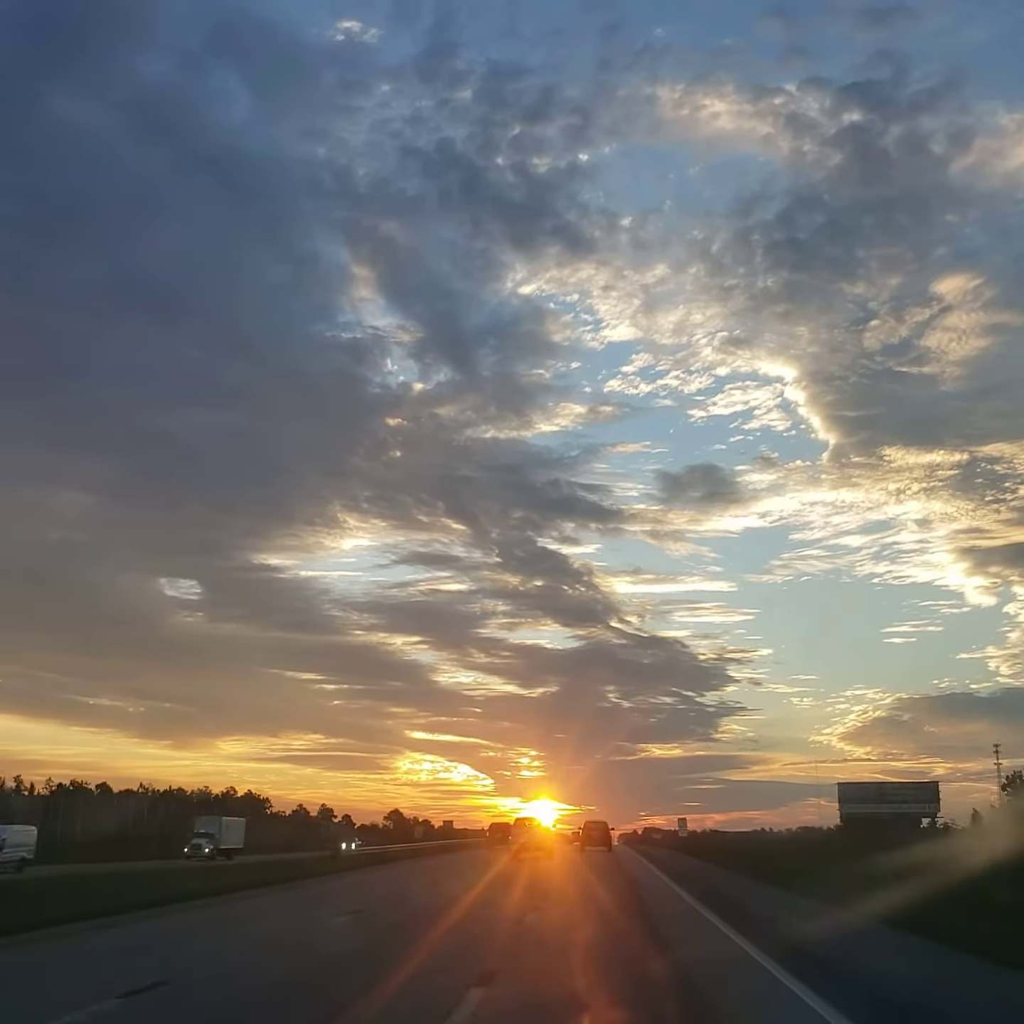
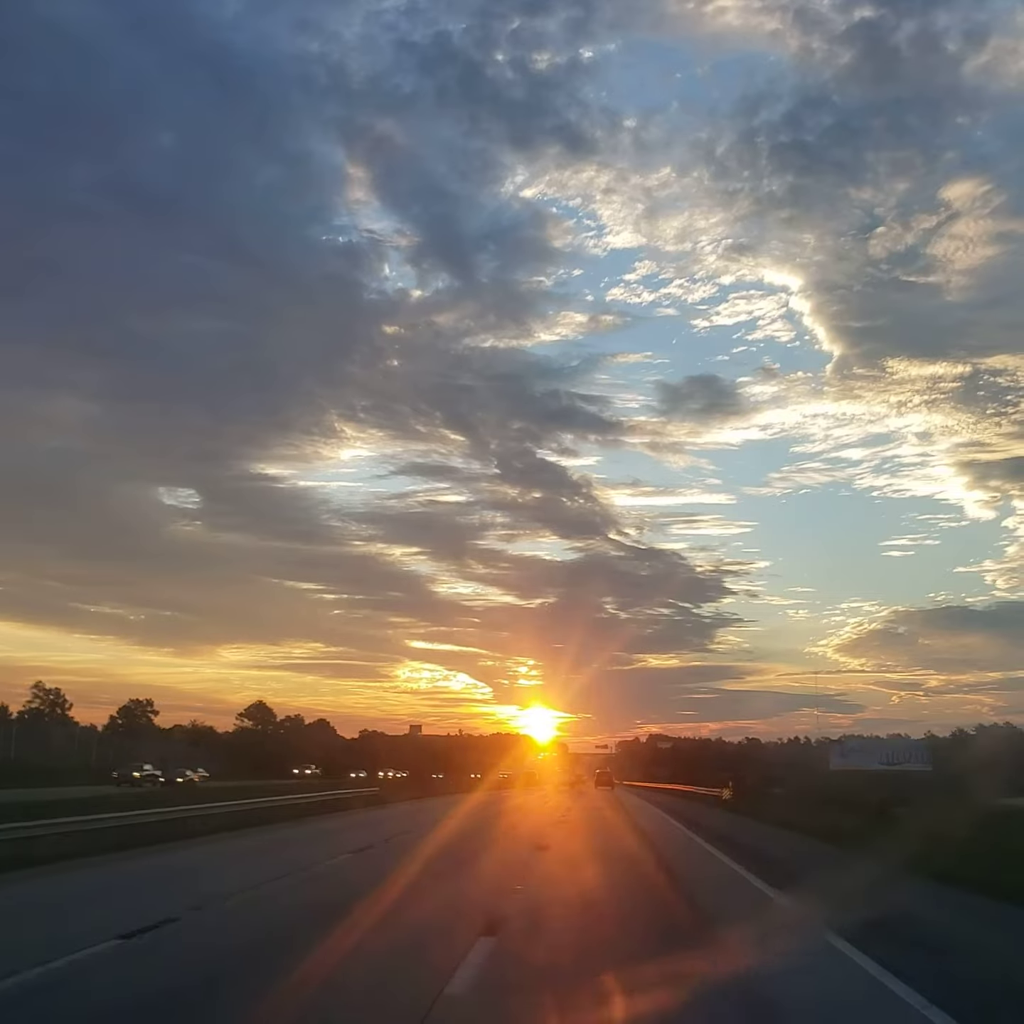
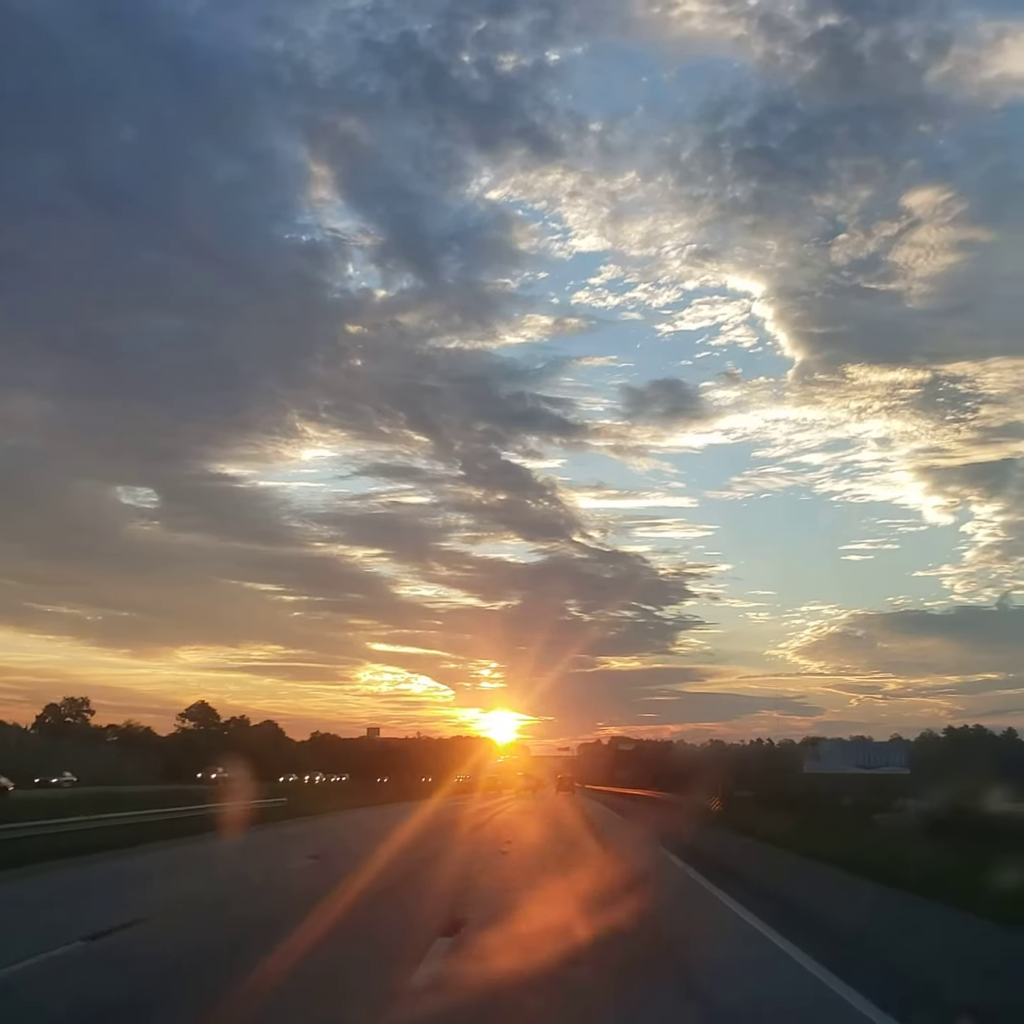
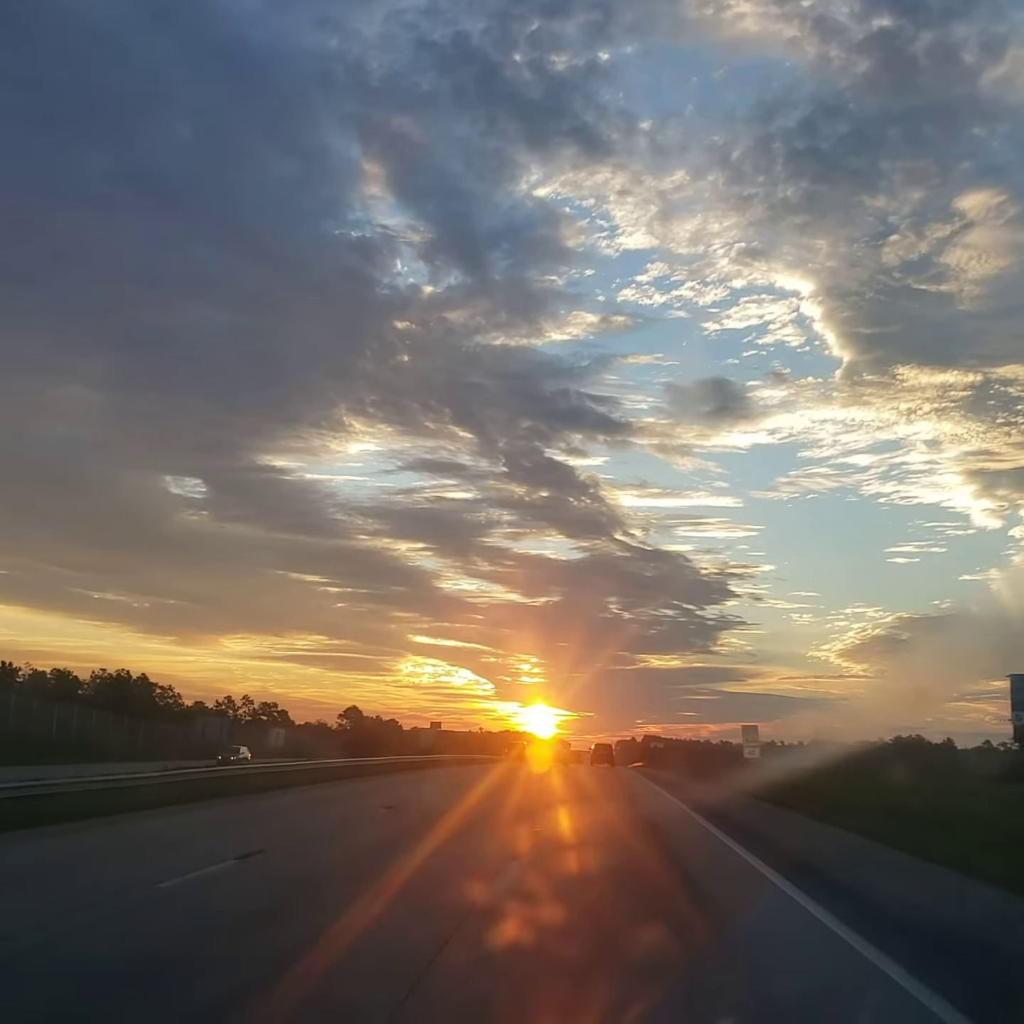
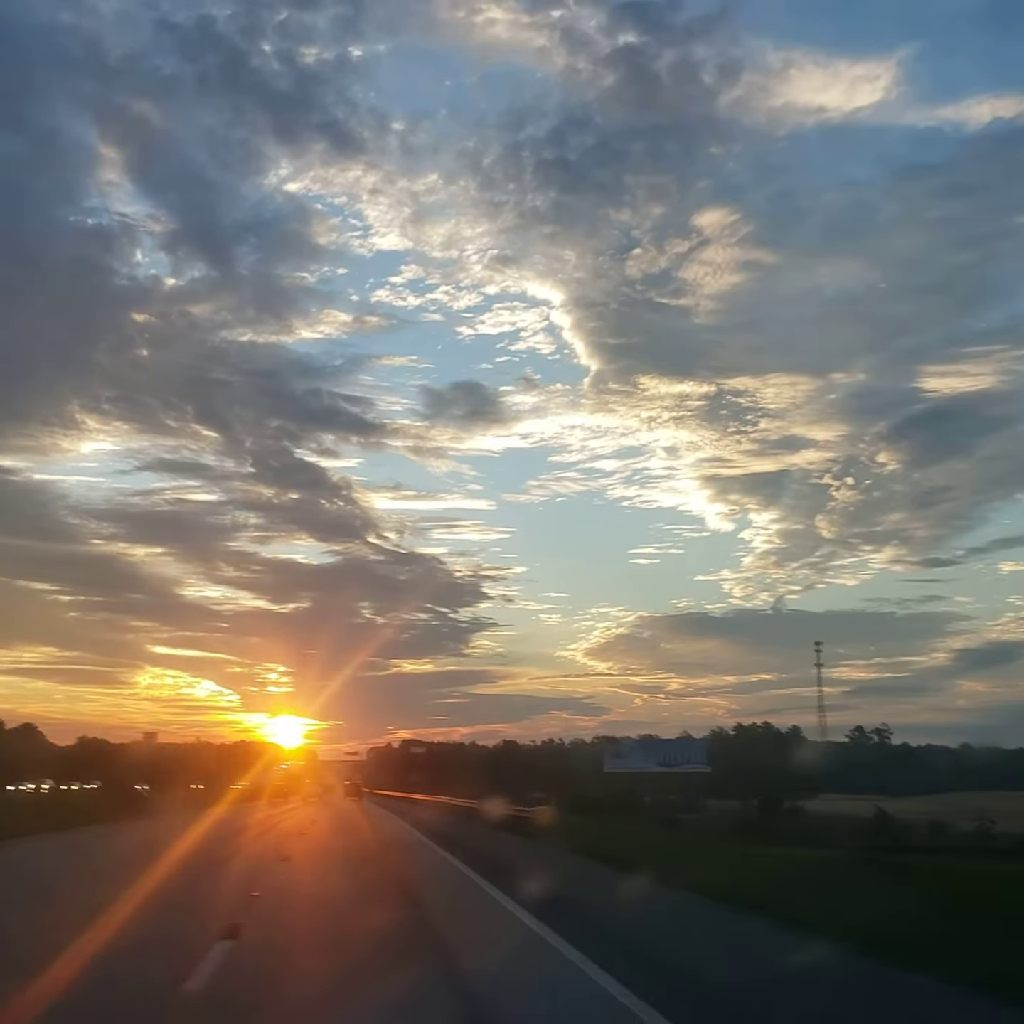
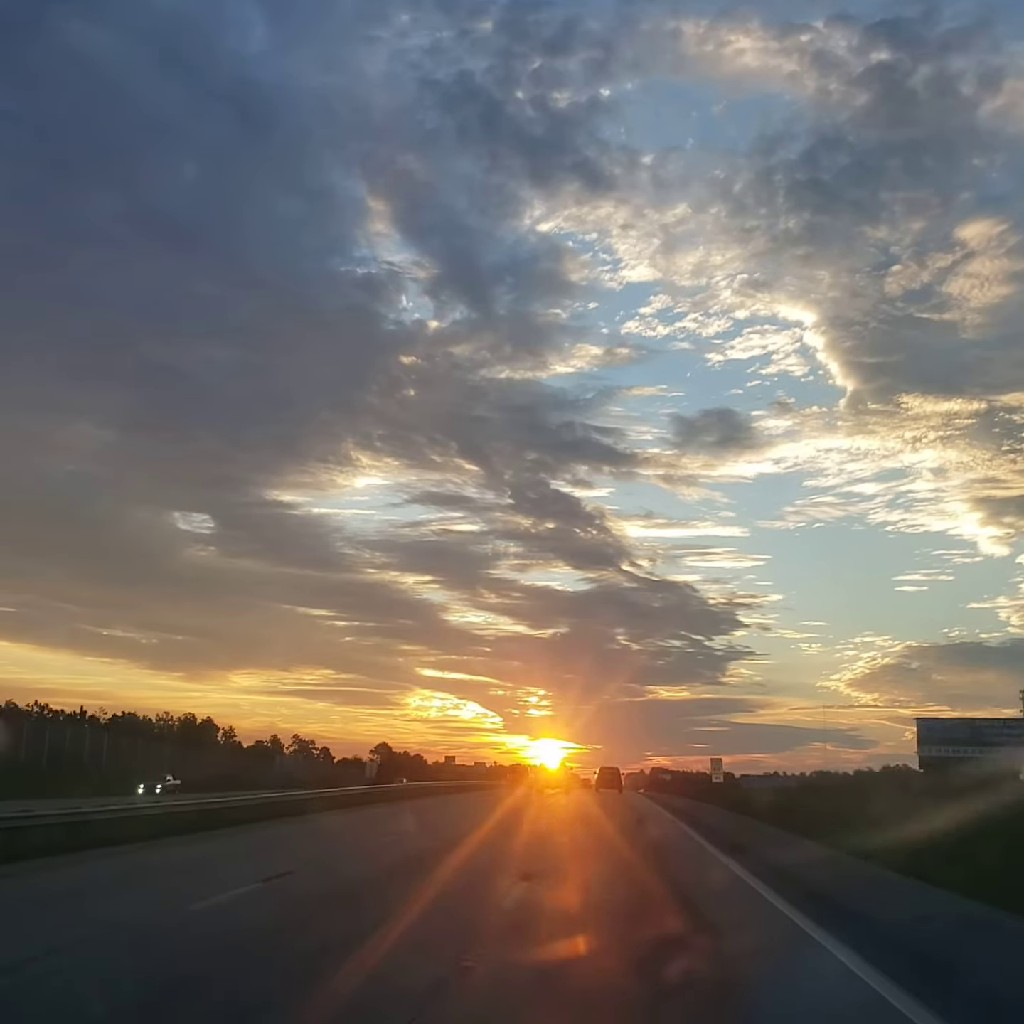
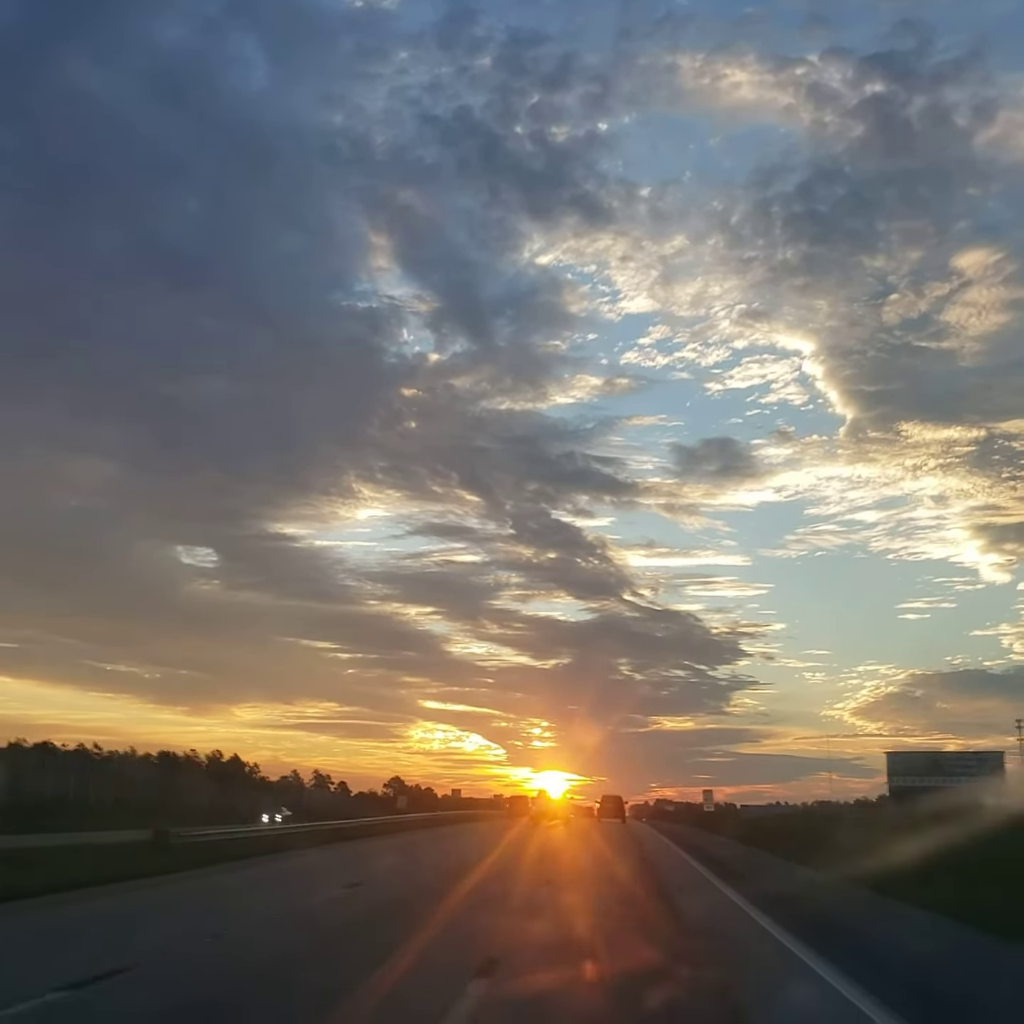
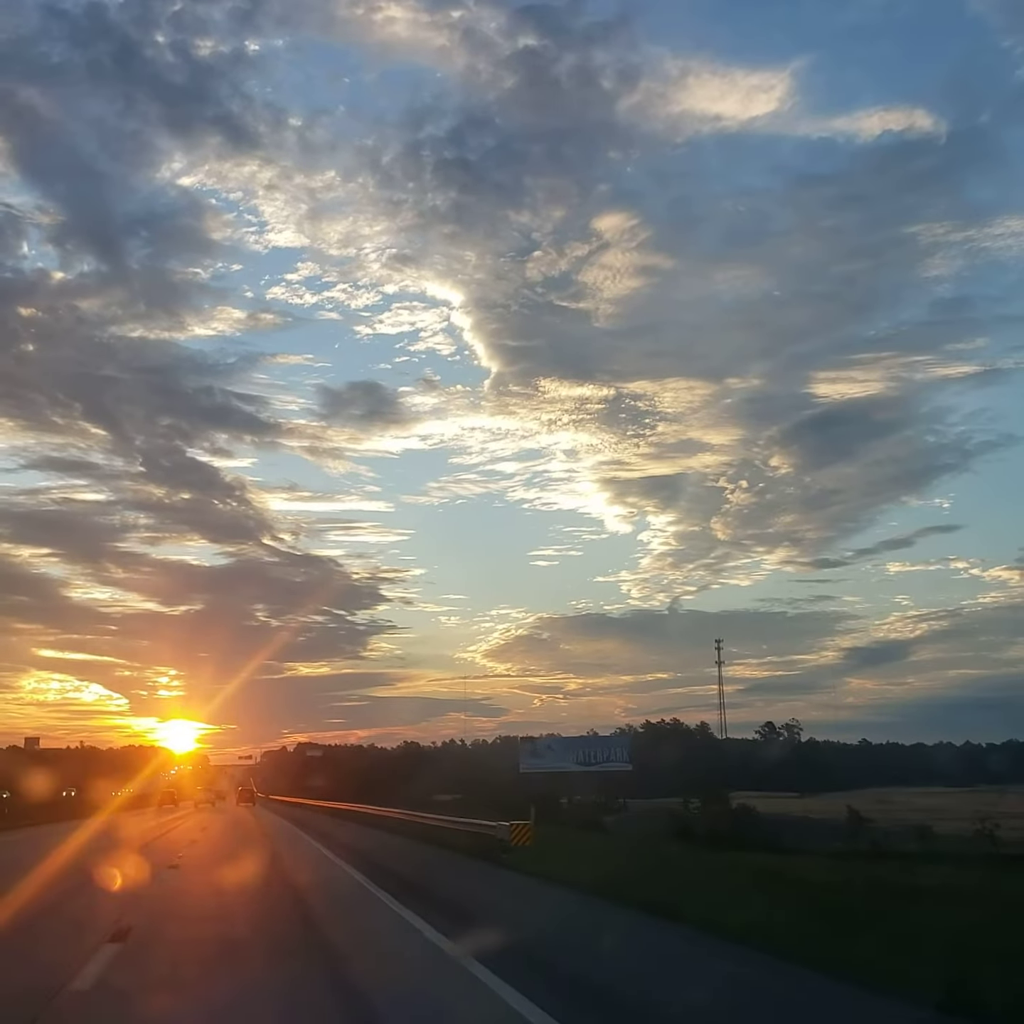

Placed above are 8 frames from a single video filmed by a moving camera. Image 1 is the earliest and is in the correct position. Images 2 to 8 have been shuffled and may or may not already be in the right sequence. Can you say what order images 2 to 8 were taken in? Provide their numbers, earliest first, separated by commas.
7, 6, 4, 2, 3, 5, 8
